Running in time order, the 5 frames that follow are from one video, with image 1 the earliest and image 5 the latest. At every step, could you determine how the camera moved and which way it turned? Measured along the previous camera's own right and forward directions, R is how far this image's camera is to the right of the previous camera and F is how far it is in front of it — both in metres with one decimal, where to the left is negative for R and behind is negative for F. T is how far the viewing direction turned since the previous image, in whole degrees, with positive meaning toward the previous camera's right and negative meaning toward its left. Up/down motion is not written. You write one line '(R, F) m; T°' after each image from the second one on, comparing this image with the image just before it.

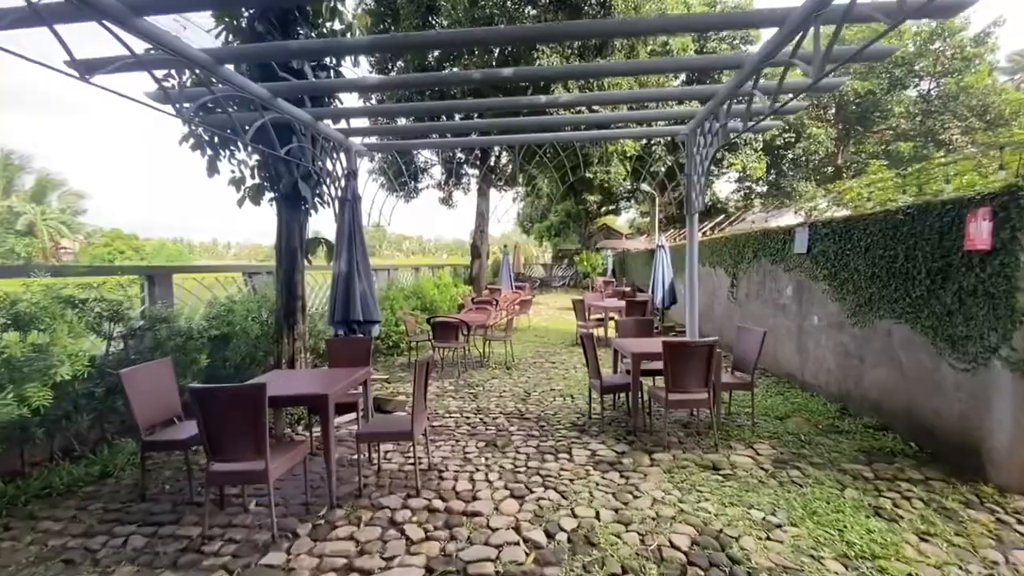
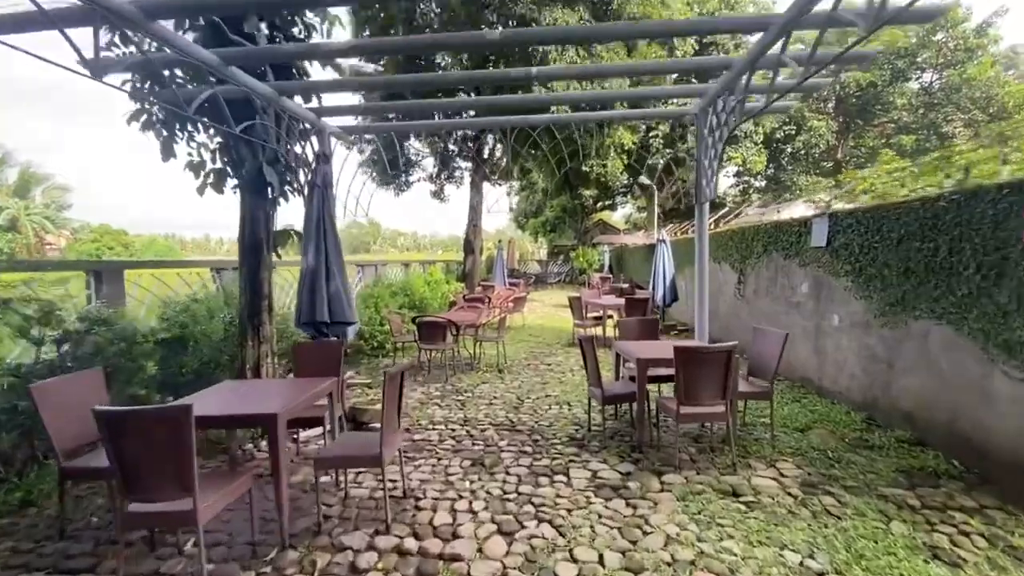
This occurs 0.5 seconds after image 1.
(+0.1, +0.6) m; +1°
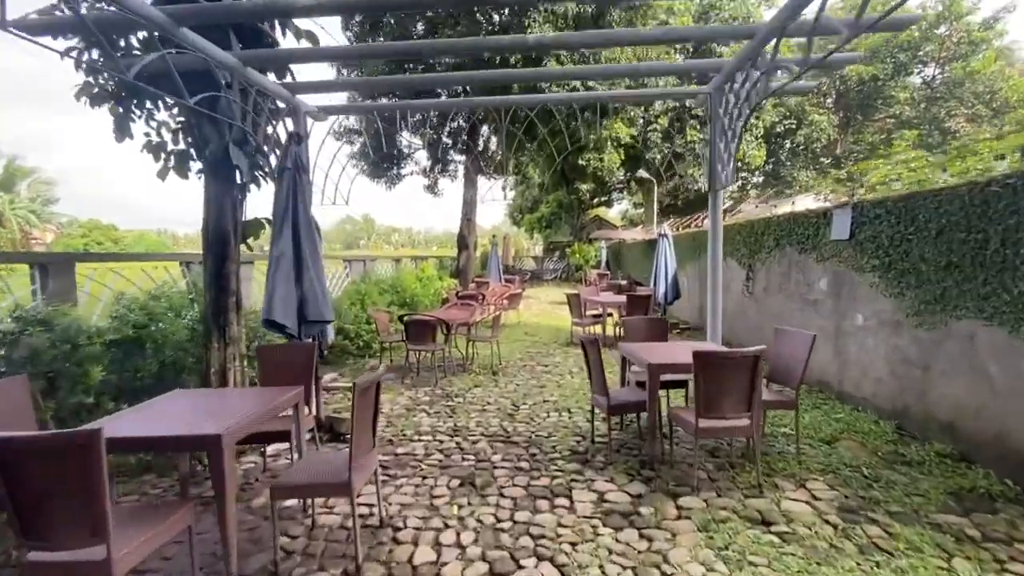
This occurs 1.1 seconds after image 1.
(0.0, +0.5) m; +1°
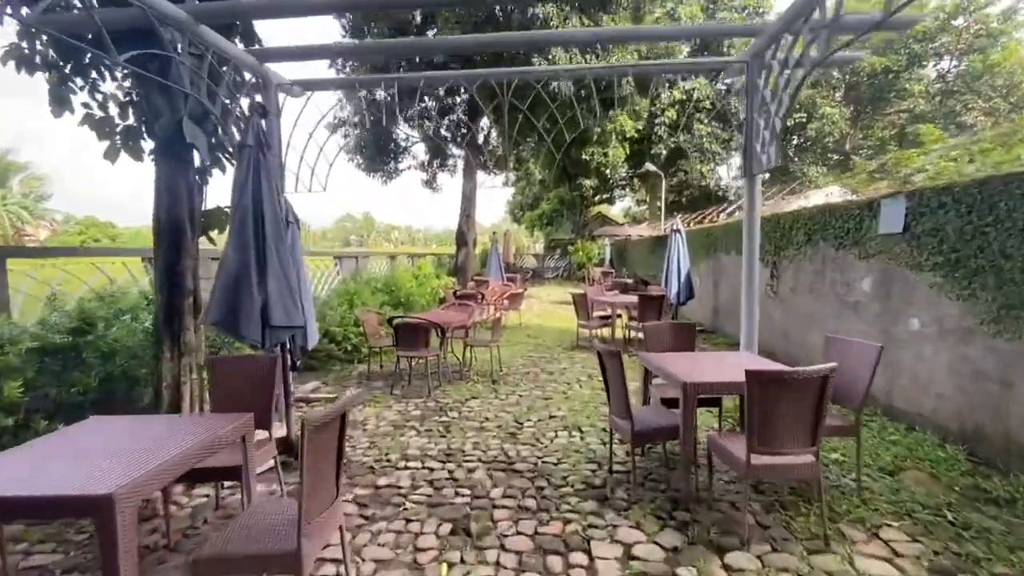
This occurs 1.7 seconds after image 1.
(0.0, +0.7) m; 0°
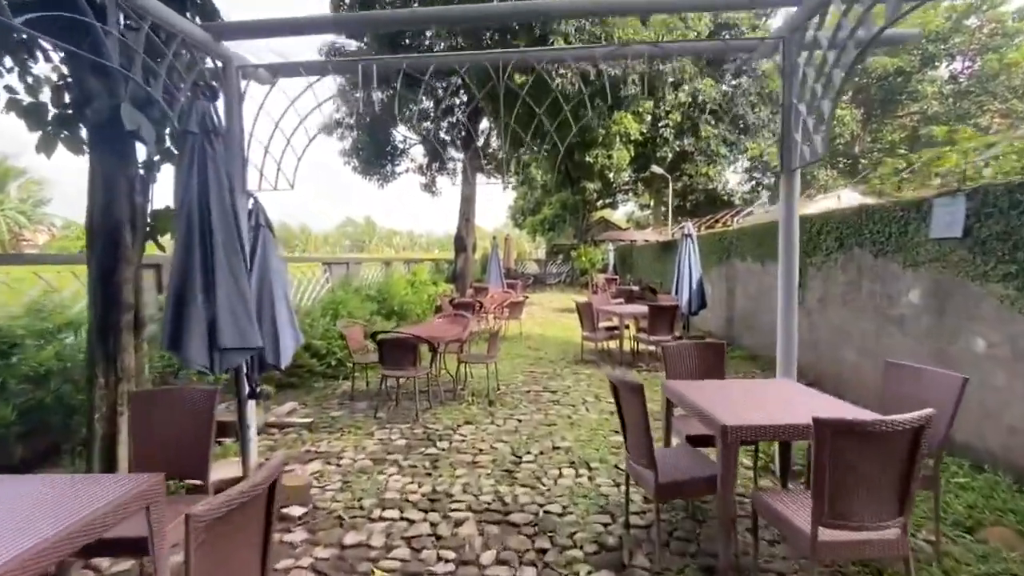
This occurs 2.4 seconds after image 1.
(0.0, +0.6) m; 0°
